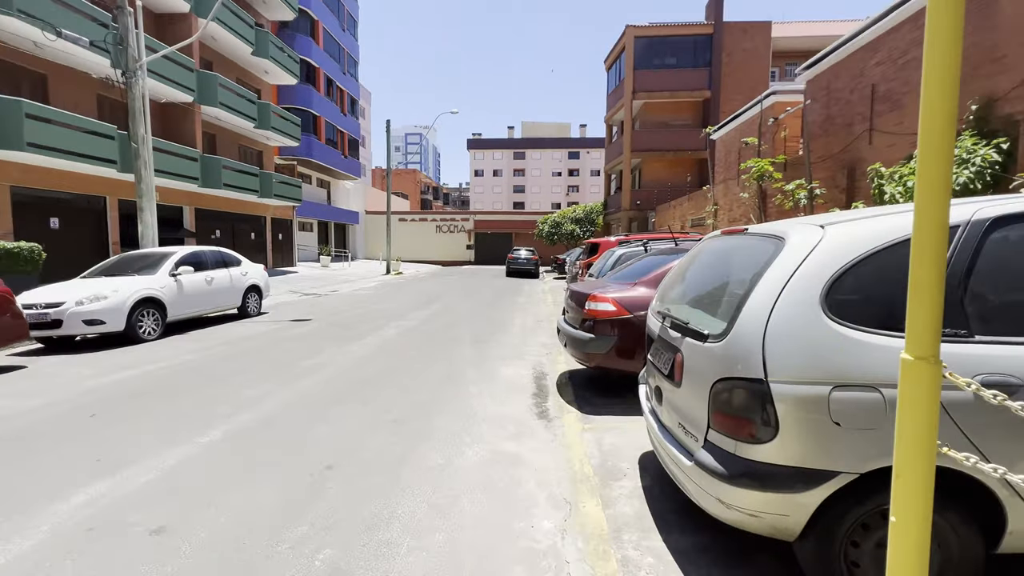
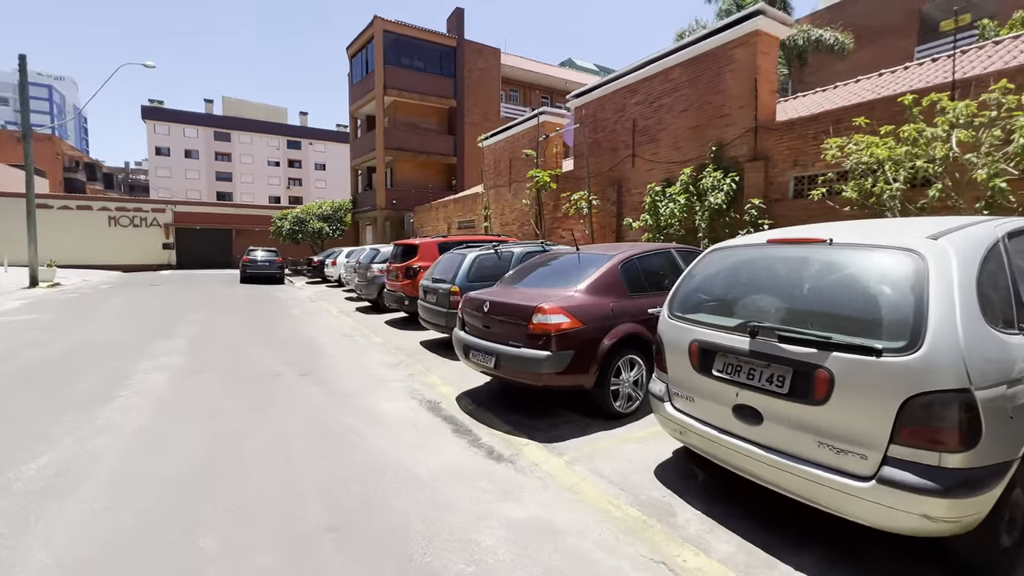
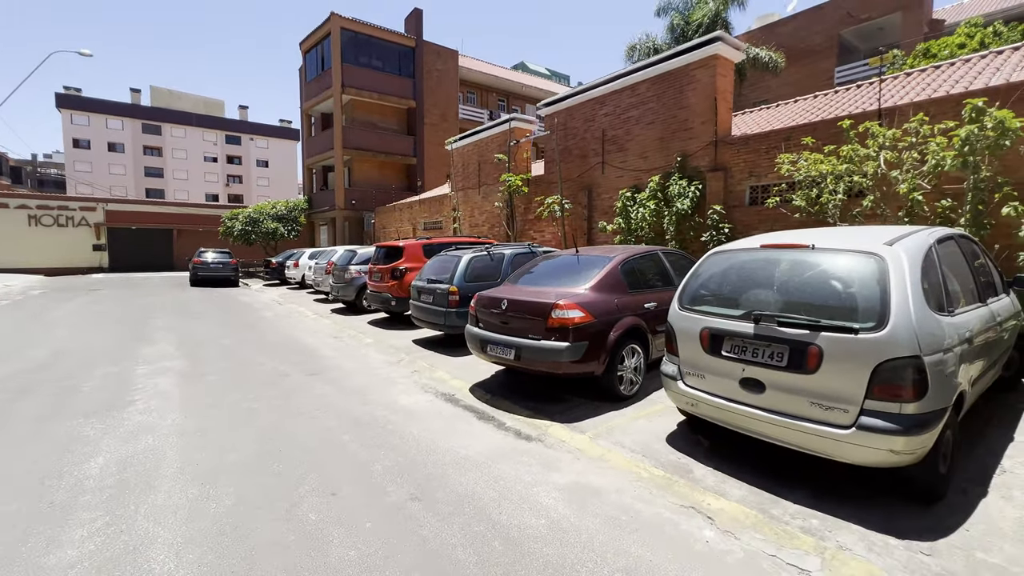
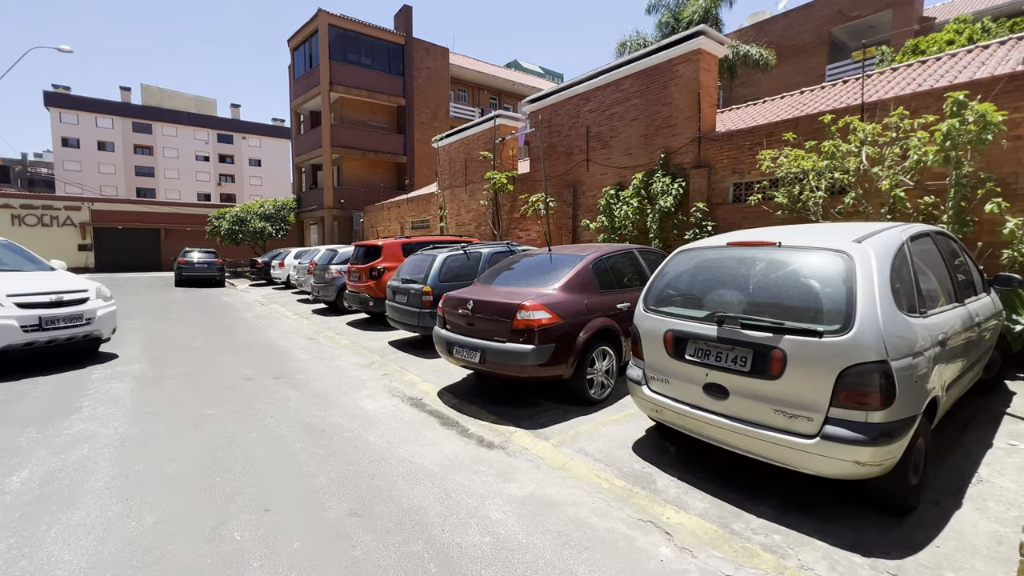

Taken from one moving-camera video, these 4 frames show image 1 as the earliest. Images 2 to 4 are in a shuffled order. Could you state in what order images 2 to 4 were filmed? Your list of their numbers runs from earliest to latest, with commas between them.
2, 3, 4
